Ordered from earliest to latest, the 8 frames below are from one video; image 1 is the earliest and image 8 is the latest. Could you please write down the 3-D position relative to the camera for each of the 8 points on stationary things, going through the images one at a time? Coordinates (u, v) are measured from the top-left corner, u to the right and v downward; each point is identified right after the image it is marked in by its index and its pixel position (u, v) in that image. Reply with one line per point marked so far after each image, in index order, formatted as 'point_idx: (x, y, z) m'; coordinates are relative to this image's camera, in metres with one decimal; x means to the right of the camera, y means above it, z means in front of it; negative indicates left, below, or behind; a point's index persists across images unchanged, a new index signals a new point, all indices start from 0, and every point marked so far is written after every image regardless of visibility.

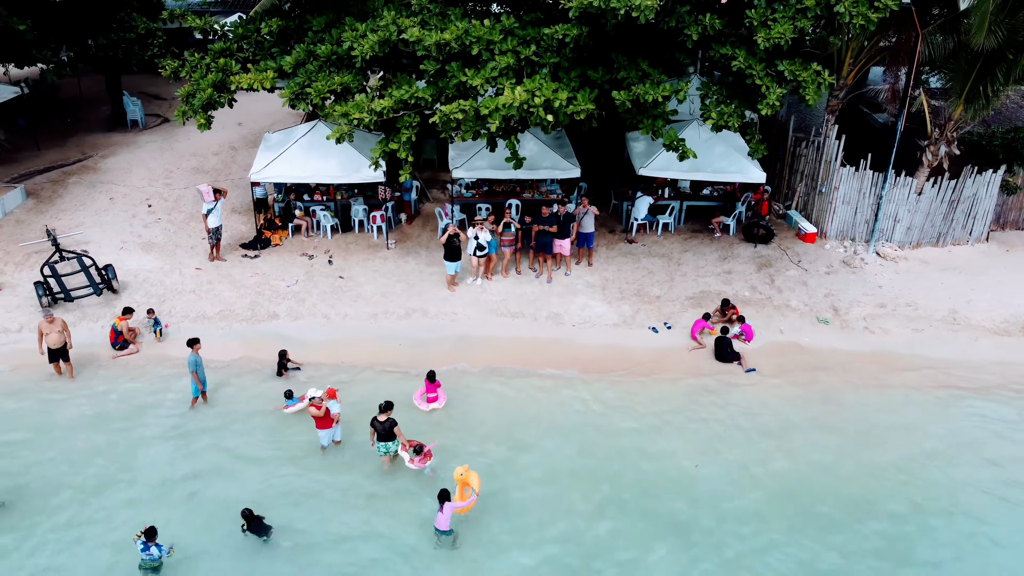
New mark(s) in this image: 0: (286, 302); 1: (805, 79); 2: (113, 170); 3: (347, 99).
0: (-3.3, -0.2, +12.0) m
1: (+3.9, +2.8, +11.1) m
2: (-8.1, +2.4, +16.4) m
3: (-2.5, +2.8, +12.2) m
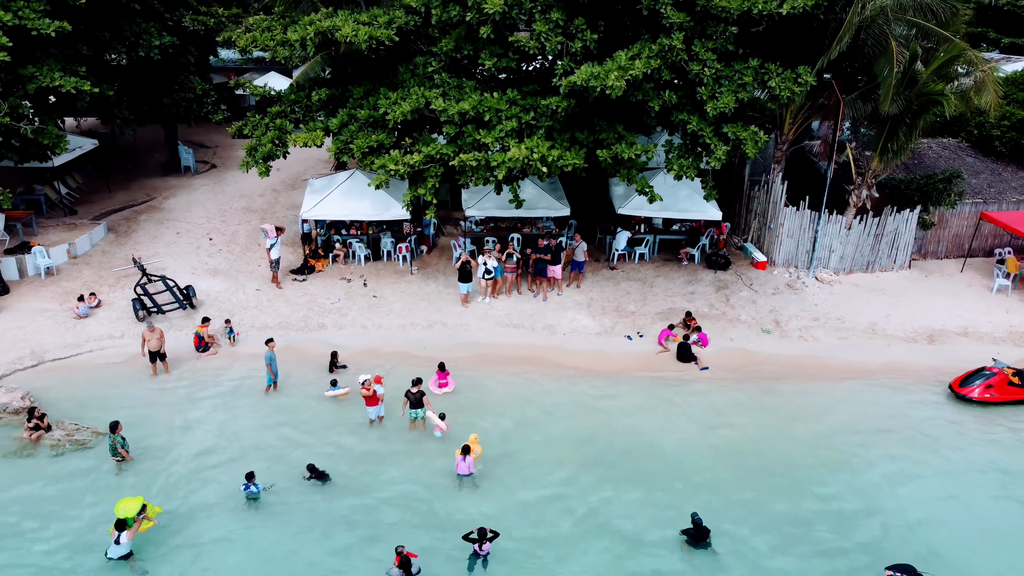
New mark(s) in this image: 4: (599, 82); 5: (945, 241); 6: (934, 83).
0: (-3.3, -0.5, +14.9) m
1: (+4.0, +2.6, +14.0) m
2: (-8.0, +1.9, +19.3) m
3: (-2.5, +2.5, +15.2) m
4: (+1.4, +3.4, +13.2) m
5: (+9.4, +1.0, +17.4) m
6: (+7.4, +3.6, +14.3) m
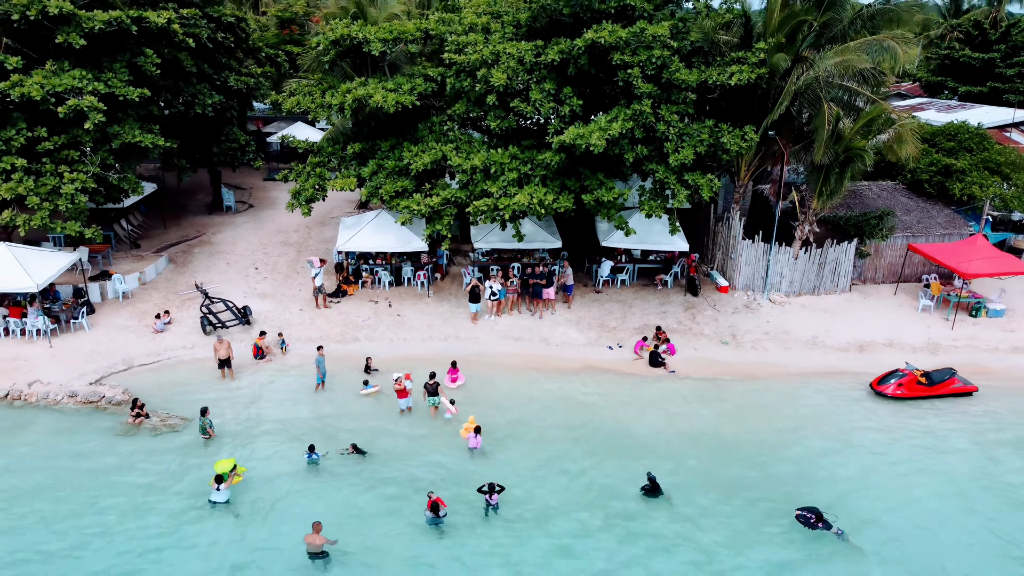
0: (-3.3, -0.9, +17.9) m
1: (+4.0, +2.2, +17.2) m
2: (-8.0, +1.3, +22.5) m
3: (-2.4, +2.1, +18.4) m
4: (+1.4, +3.0, +16.4) m
5: (+9.4, +0.5, +20.5) m
6: (+7.4, +3.2, +17.5) m
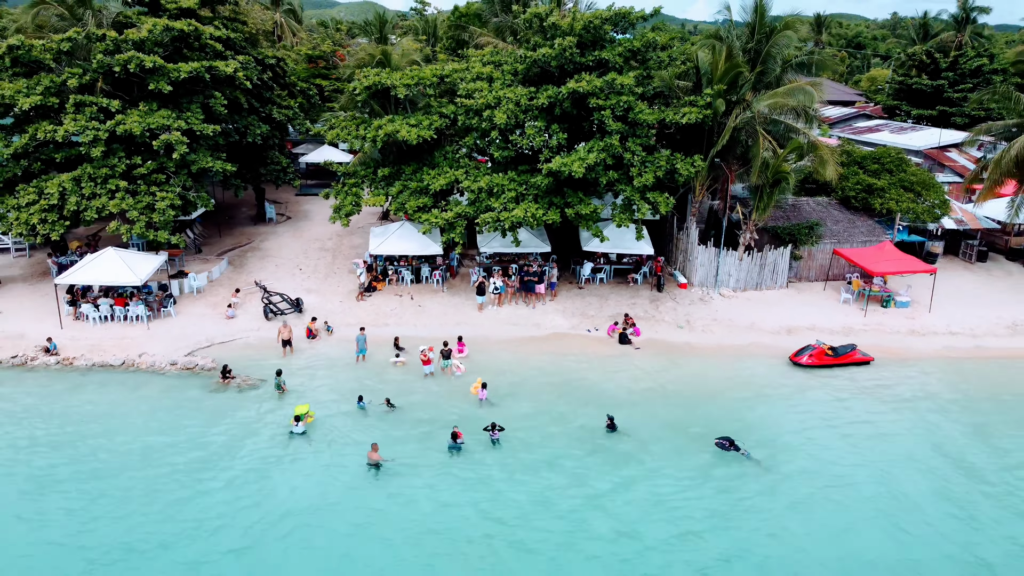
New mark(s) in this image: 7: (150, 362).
0: (-3.3, -0.8, +22.5) m
1: (+4.0, +2.3, +21.8) m
2: (-8.1, +1.3, +27.0) m
3: (-2.5, +2.2, +23.0) m
4: (+1.4, +3.2, +21.0) m
5: (+9.3, +0.6, +25.1) m
6: (+7.3, +3.3, +22.1) m
7: (-8.7, -1.8, +19.6) m
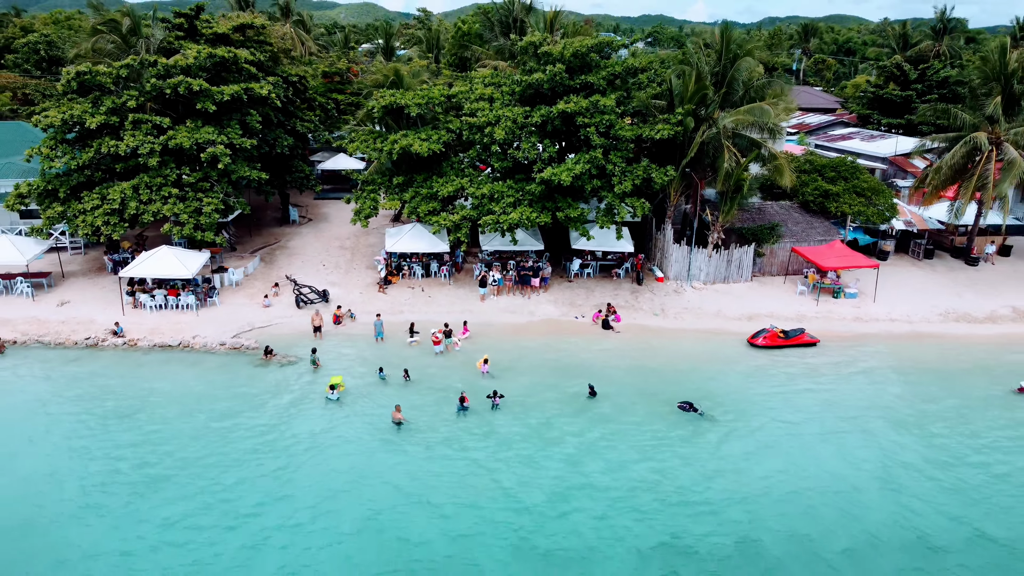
0: (-3.4, -0.6, +25.9) m
1: (+3.9, +2.6, +25.3) m
2: (-8.1, +1.6, +30.5) m
3: (-2.5, +2.4, +26.4) m
4: (+1.3, +3.4, +24.5) m
5: (+9.3, +0.8, +28.6) m
6: (+7.3, +3.6, +25.6) m
7: (-8.7, -1.5, +23.1) m
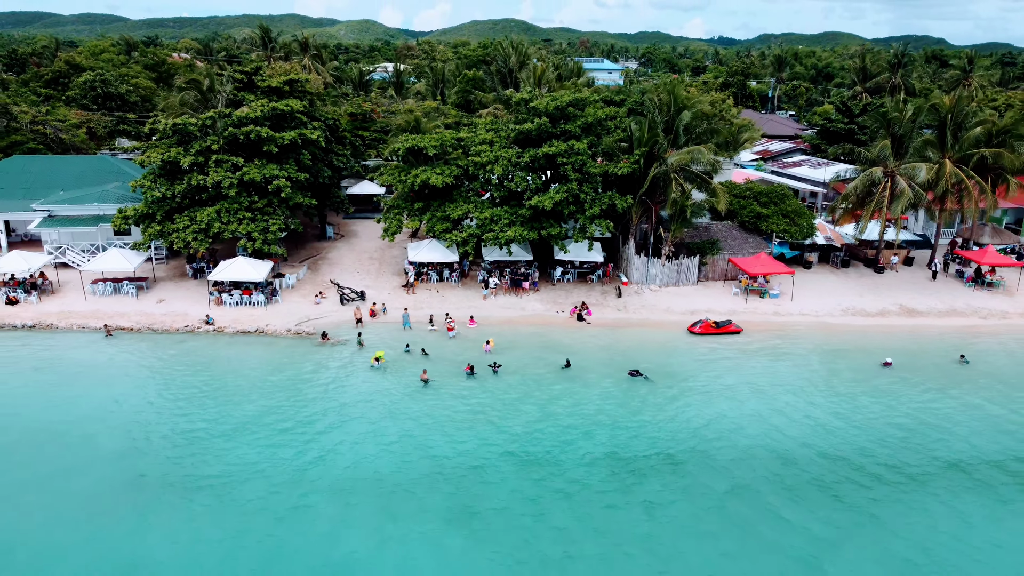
0: (-3.5, -0.6, +33.3) m
1: (+3.7, +2.5, +32.7) m
2: (-8.3, +1.4, +37.9) m
3: (-2.7, +2.4, +33.9) m
4: (+1.1, +3.4, +31.9) m
5: (+9.1, +0.7, +36.0) m
6: (+7.1, +3.5, +33.1) m
7: (-8.9, -1.6, +30.5) m
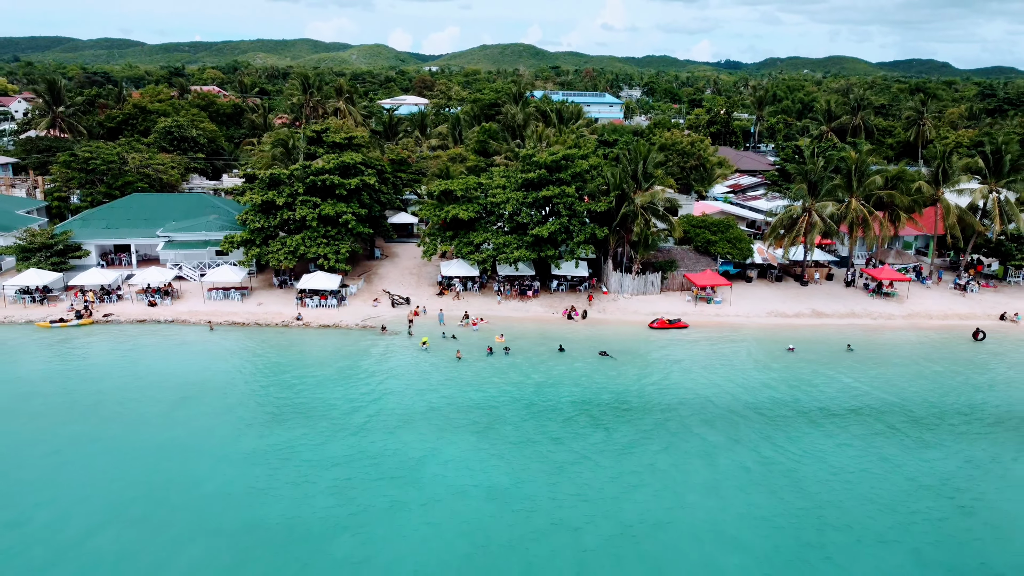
0: (-3.2, -1.0, +44.6) m
1: (+4.1, +2.1, +44.1) m
2: (-7.9, +0.9, +49.3) m
3: (-2.3, +1.9, +45.3) m
4: (+1.5, +3.0, +43.3) m
5: (+9.5, +0.2, +47.2) m
6: (+7.5, +3.1, +44.4) m
7: (-8.5, -1.9, +41.8) m
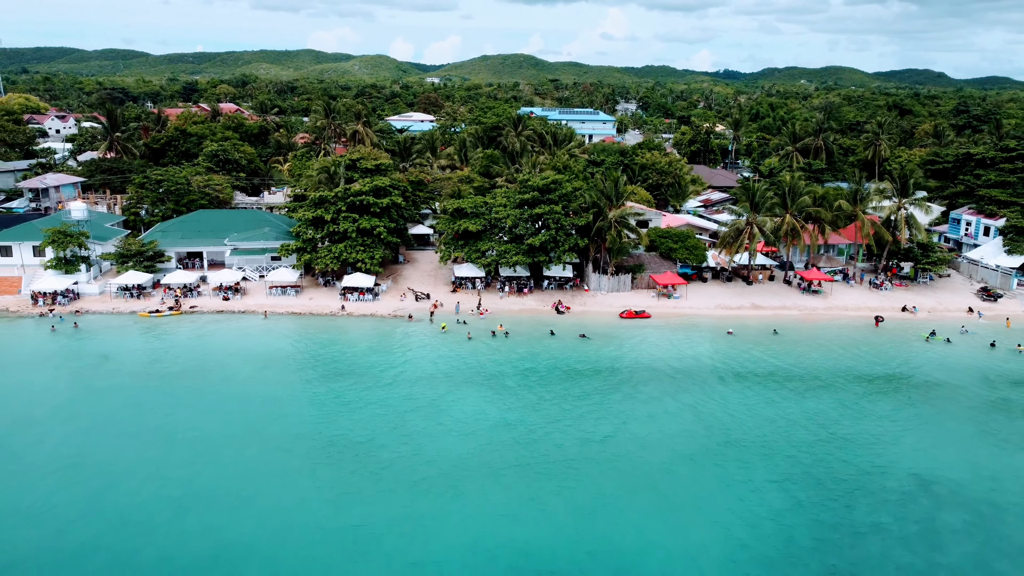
0: (-3.2, -0.9, +55.8) m
1: (+4.0, +2.2, +55.2) m
2: (-7.9, +1.0, +60.5) m
3: (-2.4, +2.1, +56.5) m
4: (+1.5, +3.1, +54.5) m
5: (+9.5, +0.3, +58.4) m
6: (+7.4, +3.2, +55.6) m
7: (-8.6, -1.7, +53.0) m
